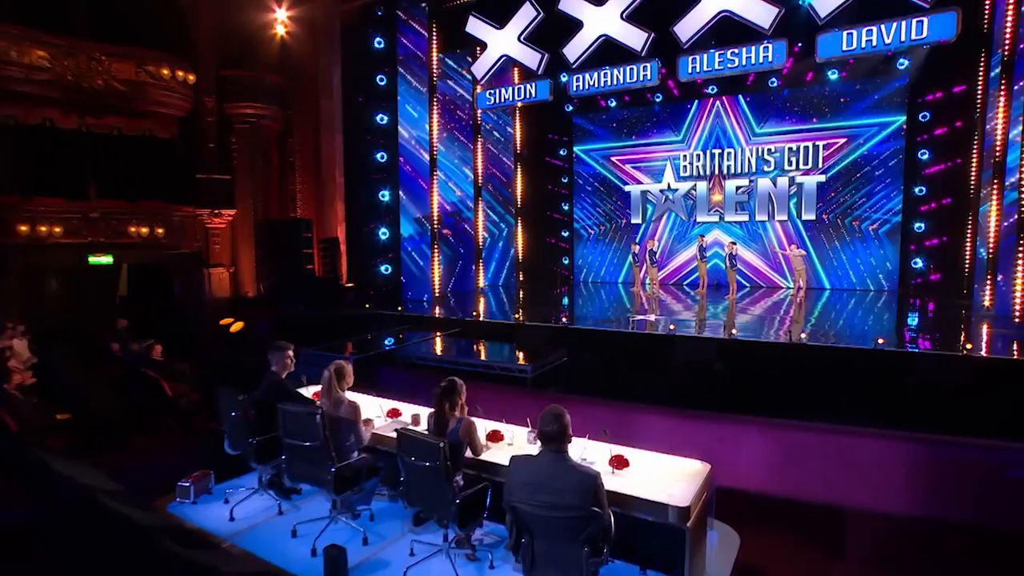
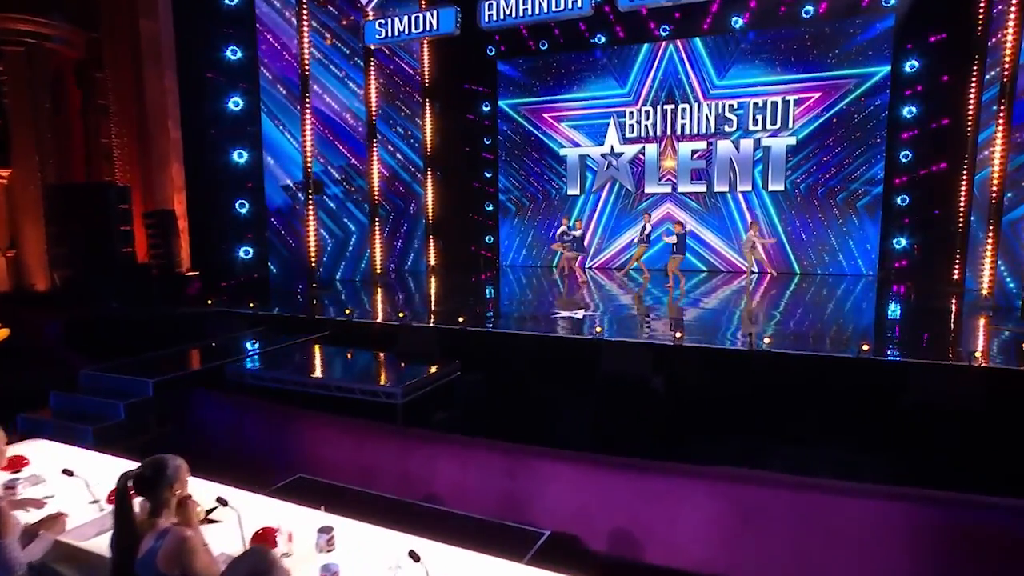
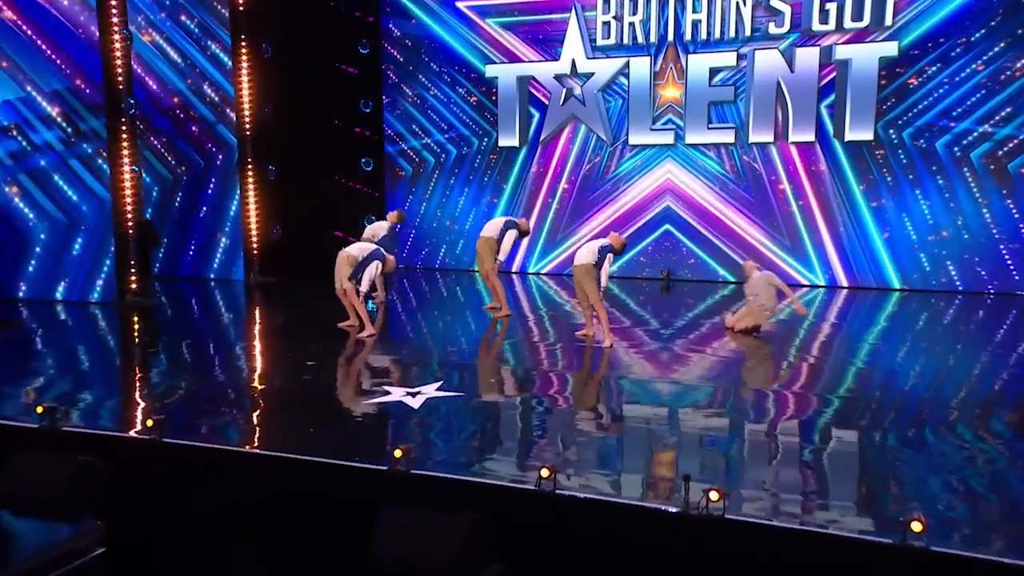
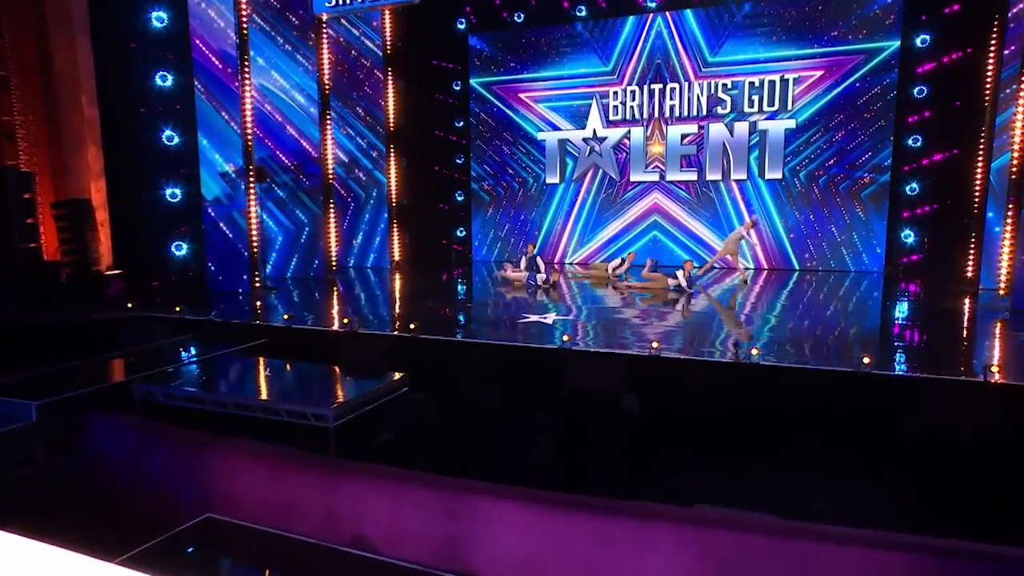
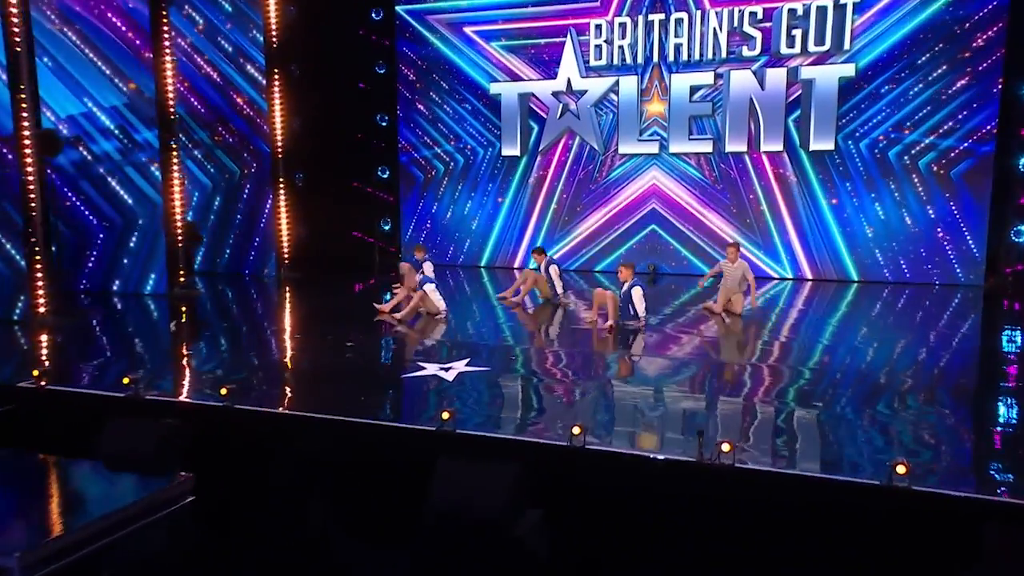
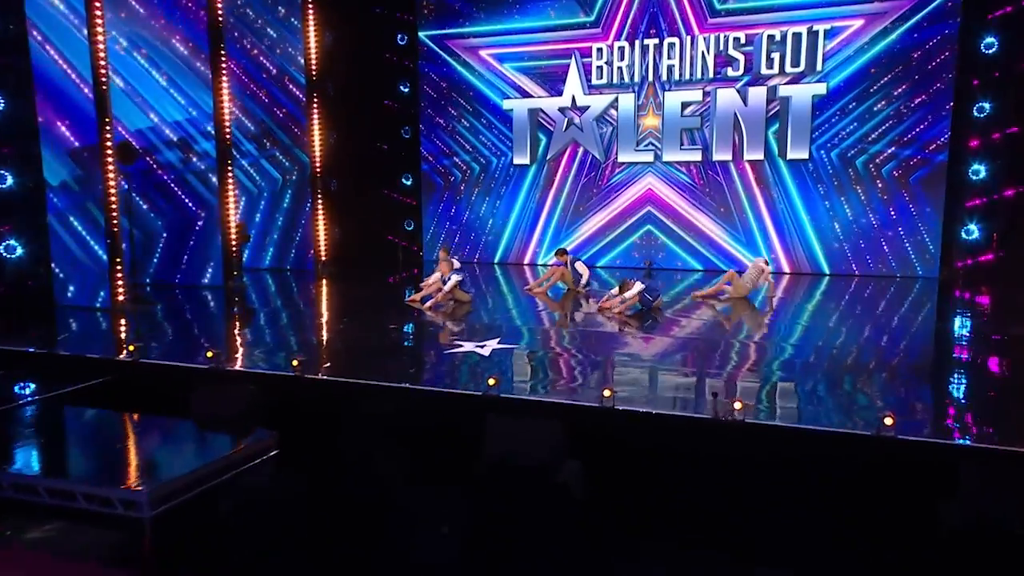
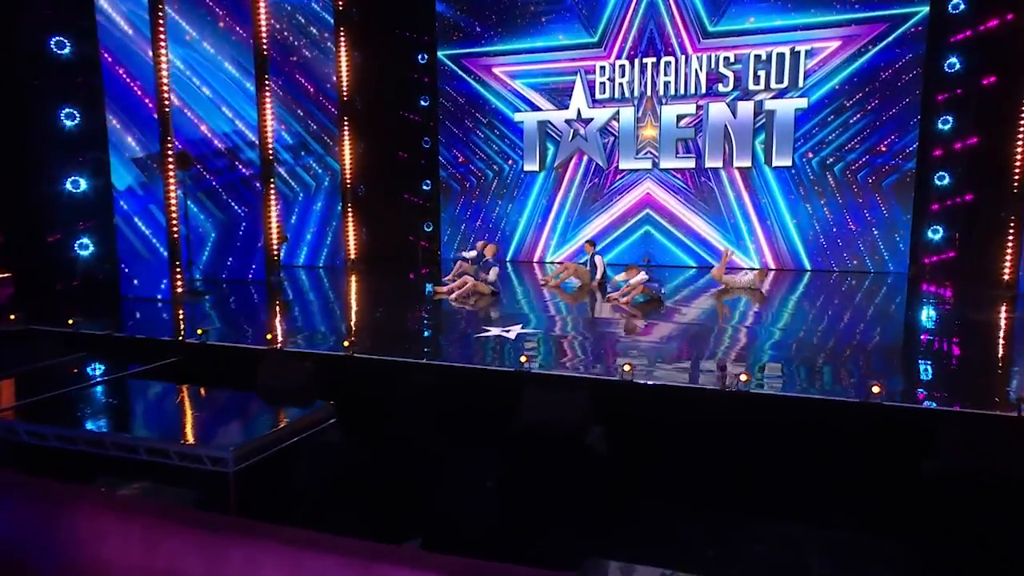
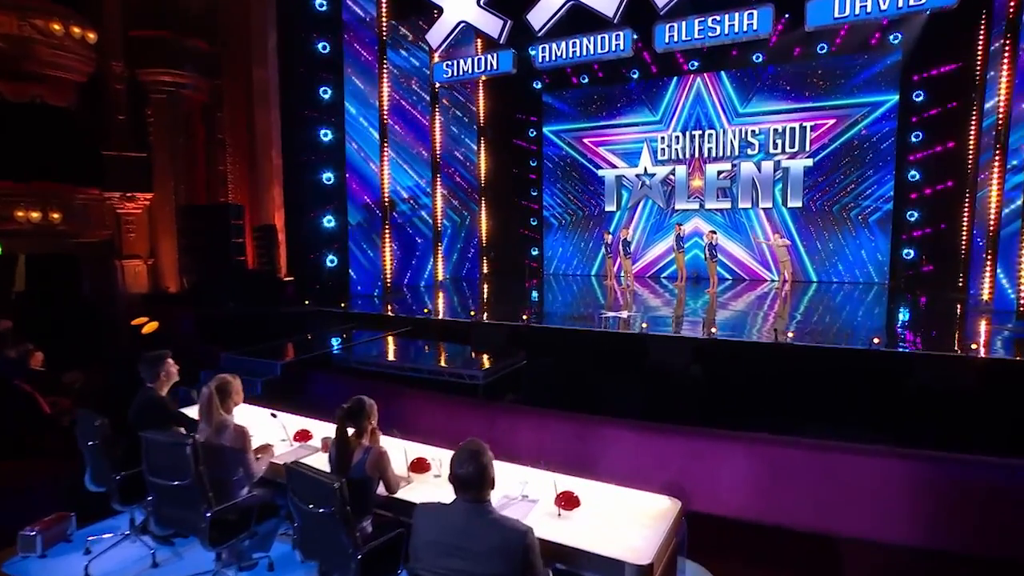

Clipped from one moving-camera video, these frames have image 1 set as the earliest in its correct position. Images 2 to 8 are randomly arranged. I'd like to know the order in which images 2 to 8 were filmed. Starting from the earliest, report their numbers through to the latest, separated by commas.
8, 2, 4, 7, 6, 5, 3
